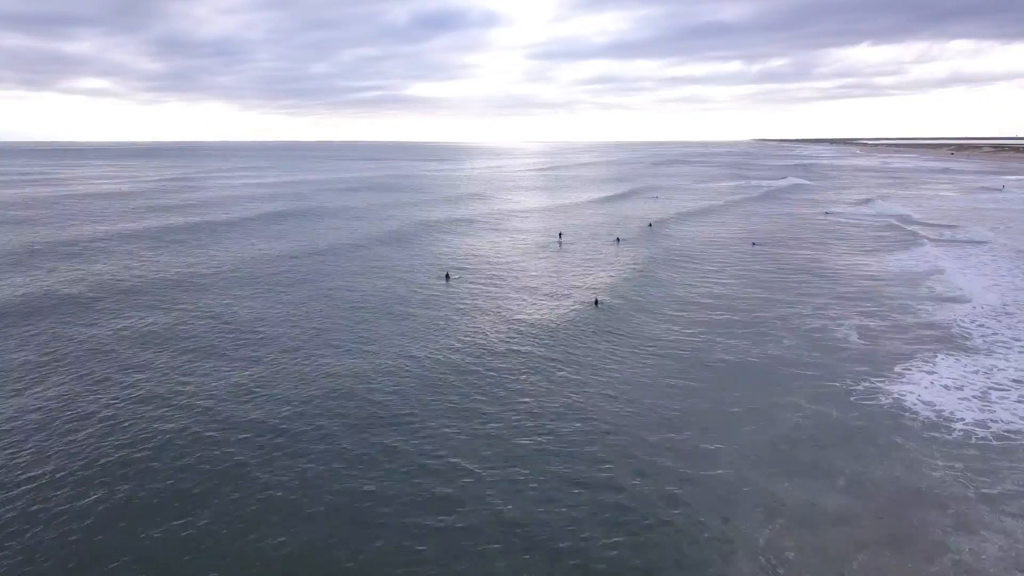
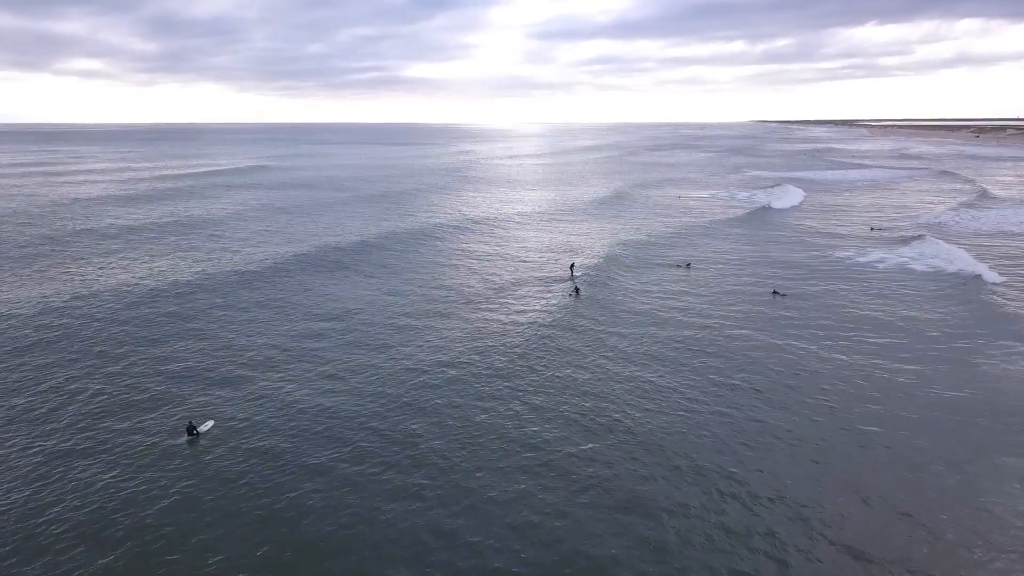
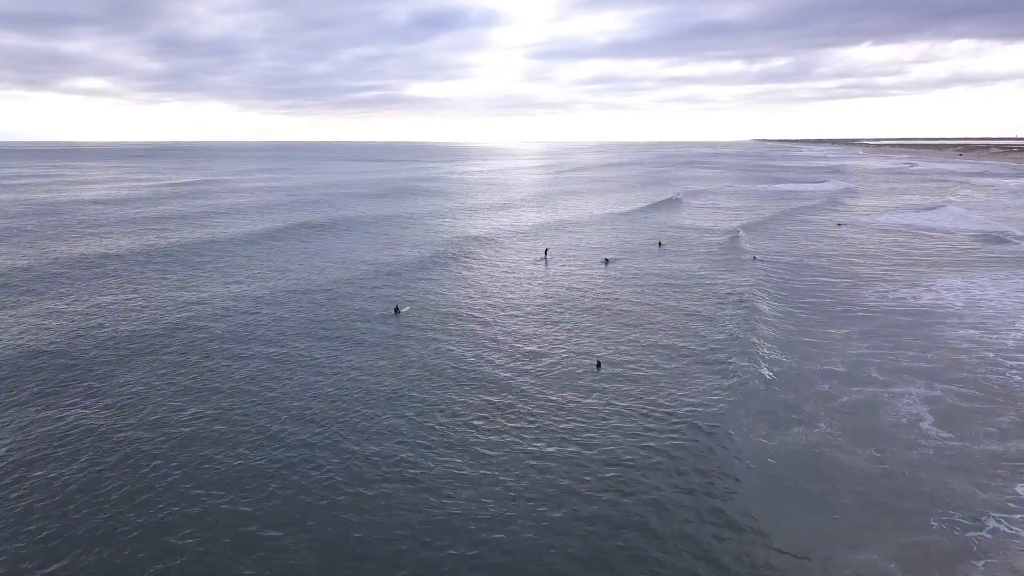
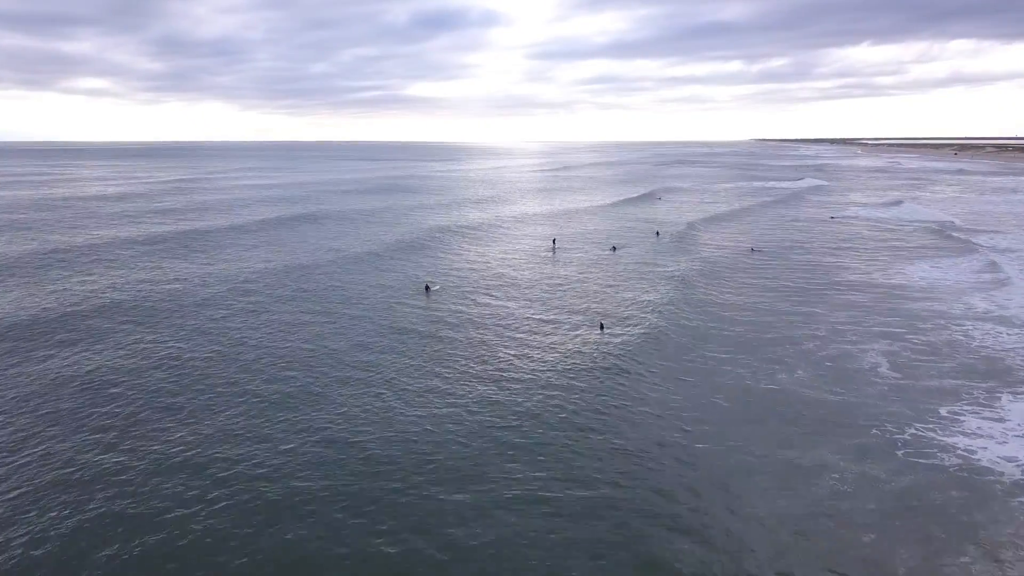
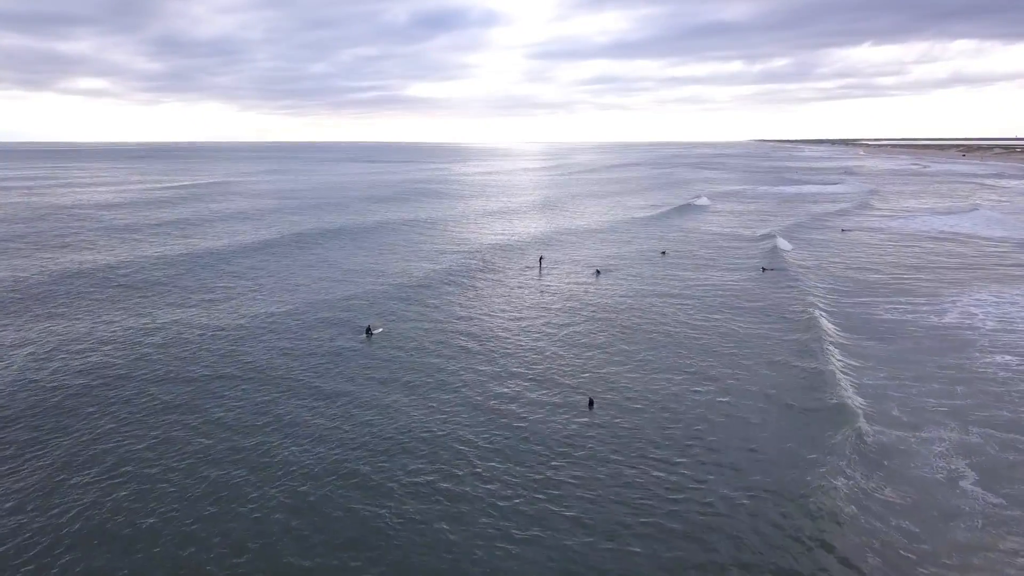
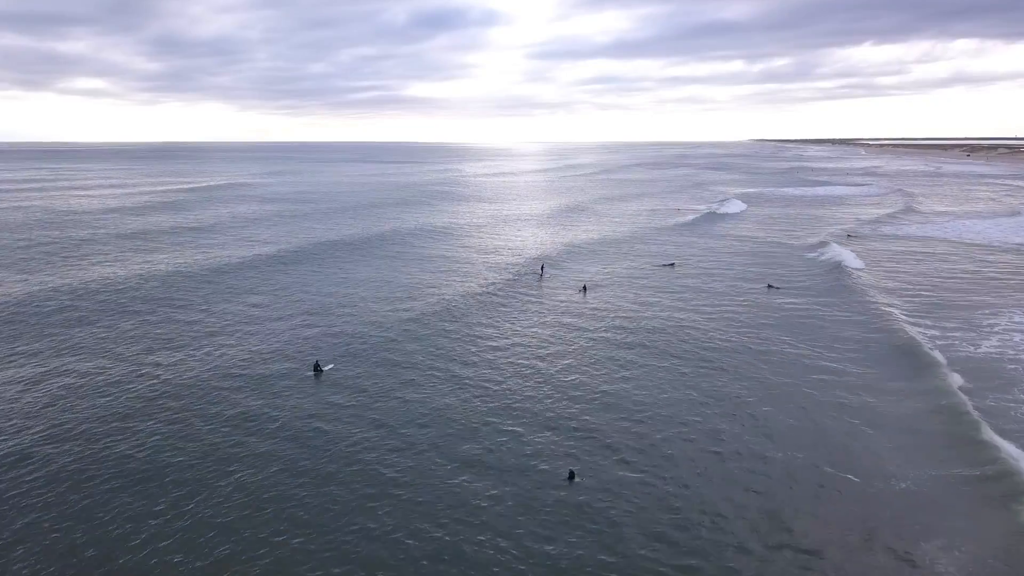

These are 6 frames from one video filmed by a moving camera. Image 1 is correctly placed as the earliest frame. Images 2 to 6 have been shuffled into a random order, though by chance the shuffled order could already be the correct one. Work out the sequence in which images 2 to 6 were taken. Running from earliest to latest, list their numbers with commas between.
4, 3, 5, 6, 2
